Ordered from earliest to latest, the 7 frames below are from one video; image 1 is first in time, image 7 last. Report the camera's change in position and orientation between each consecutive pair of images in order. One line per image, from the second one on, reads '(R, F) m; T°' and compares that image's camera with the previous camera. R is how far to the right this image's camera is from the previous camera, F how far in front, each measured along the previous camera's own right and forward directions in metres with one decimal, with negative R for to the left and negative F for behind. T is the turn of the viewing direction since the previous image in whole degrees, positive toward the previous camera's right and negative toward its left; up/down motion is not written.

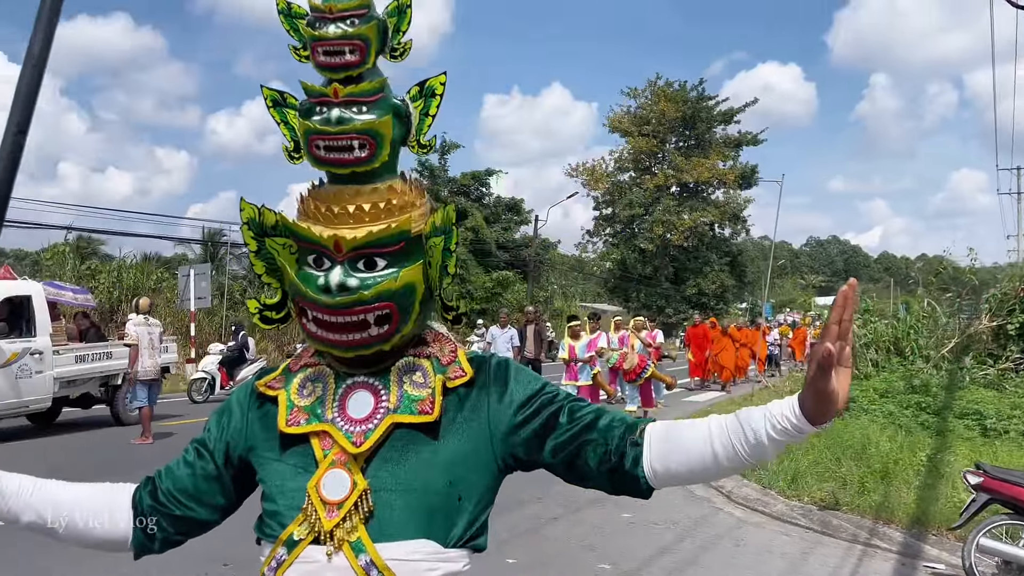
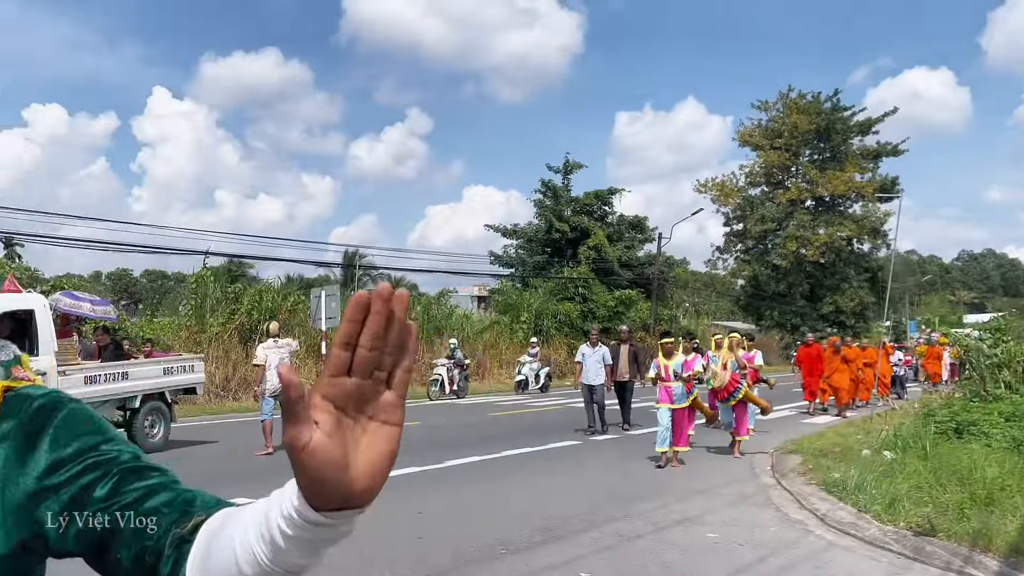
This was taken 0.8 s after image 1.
(+0.4, -0.2) m; -8°
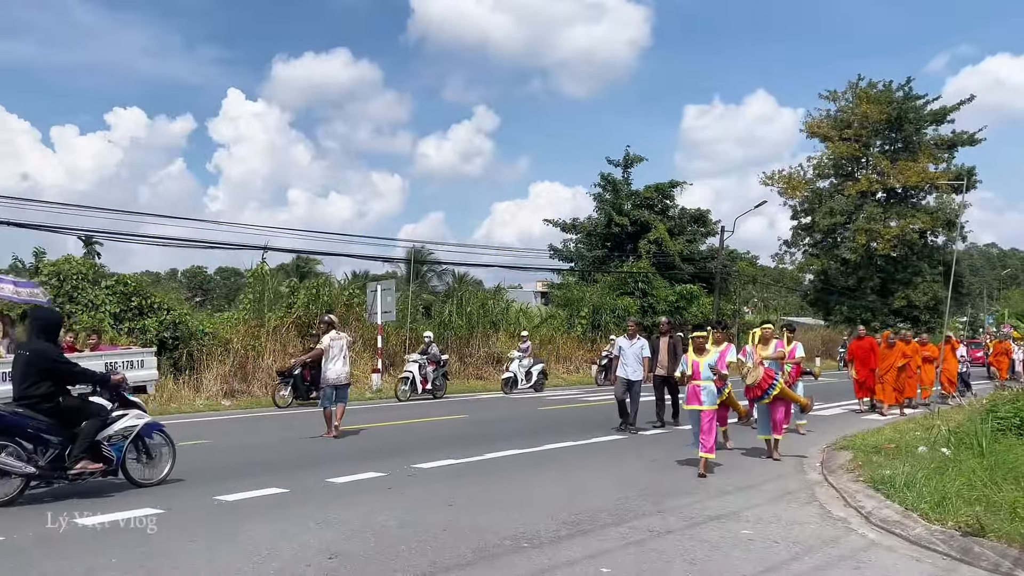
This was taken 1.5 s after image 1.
(+0.3, +0.1) m; -4°
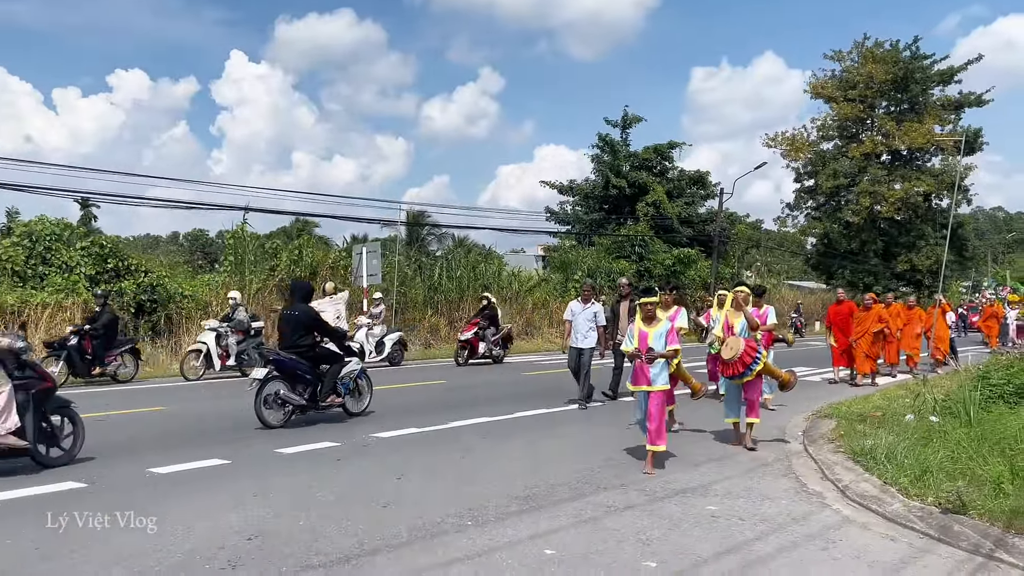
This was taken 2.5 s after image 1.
(+0.4, +0.5) m; 0°
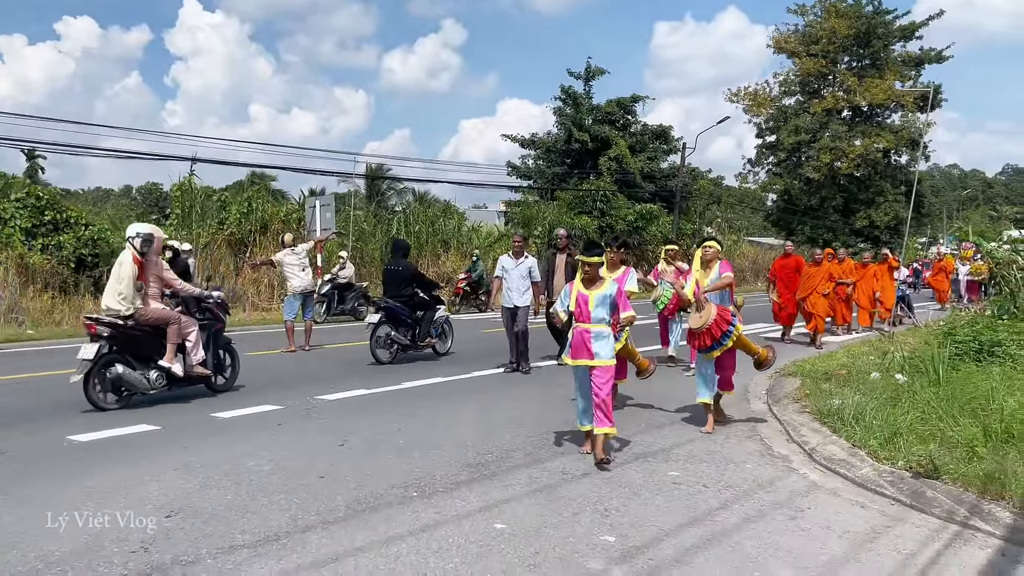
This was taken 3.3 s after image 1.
(+0.1, +0.4) m; +2°
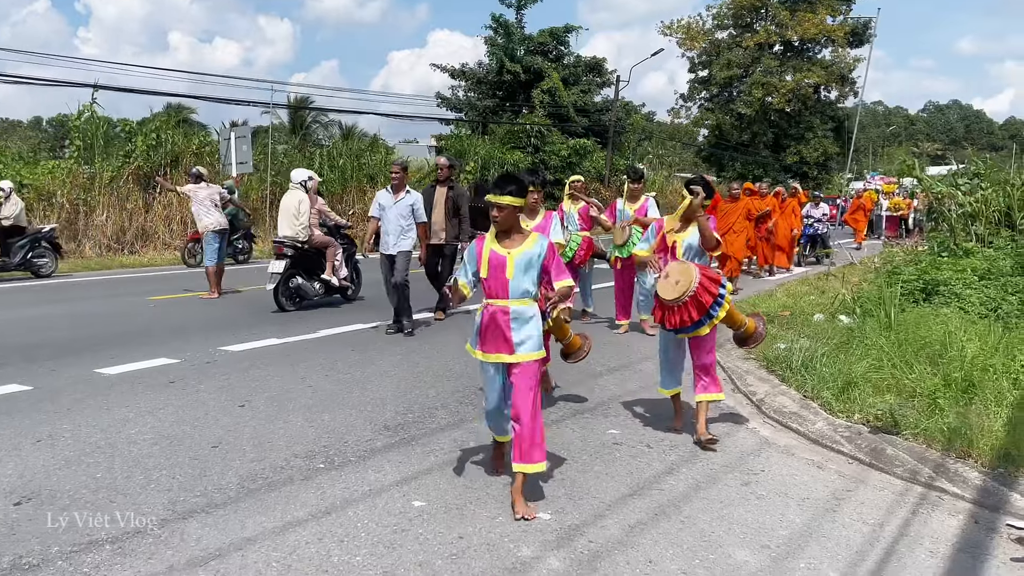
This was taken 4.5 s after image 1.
(+0.1, +0.7) m; +4°
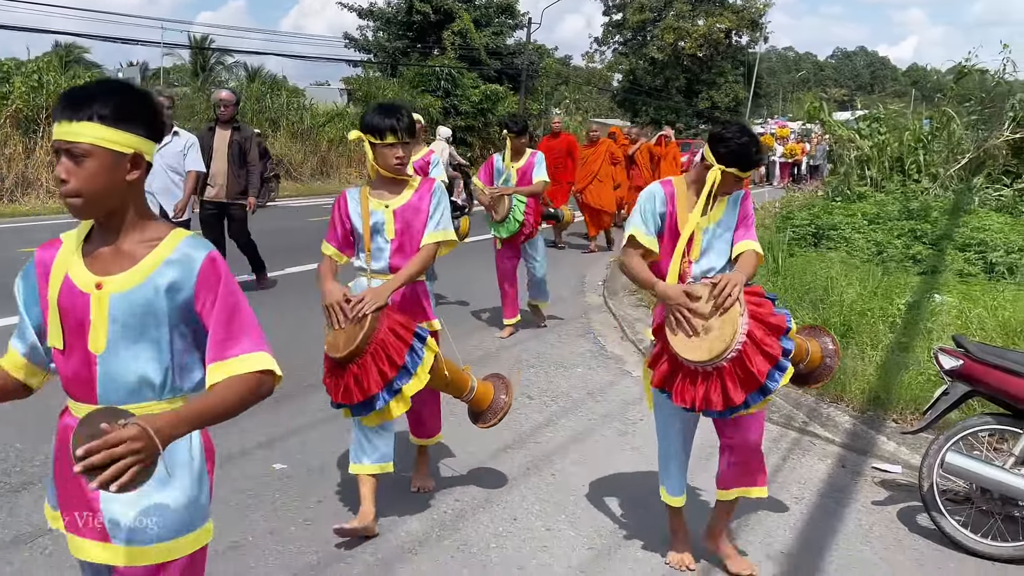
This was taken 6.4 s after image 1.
(+0.2, +0.2) m; +5°
